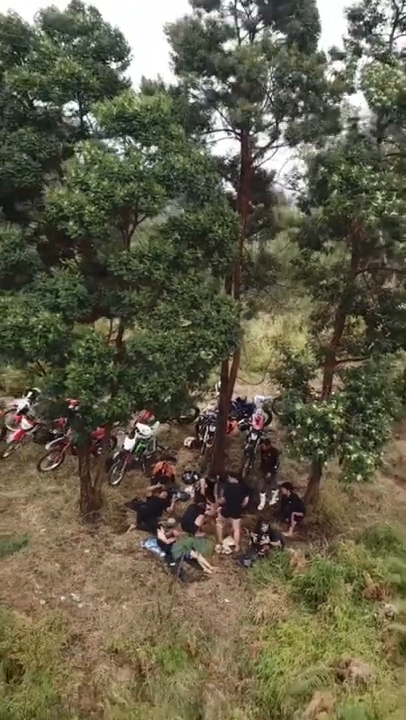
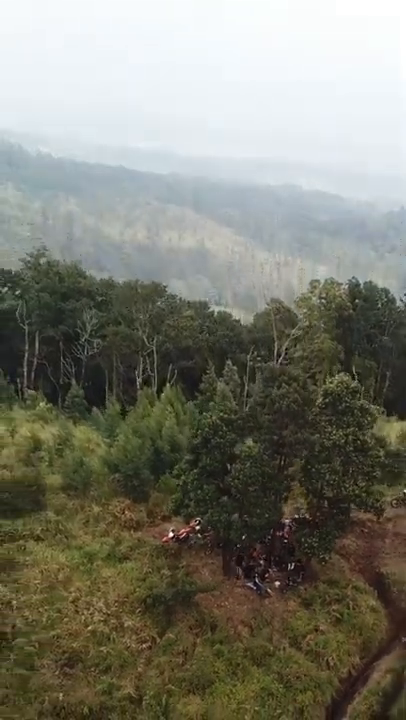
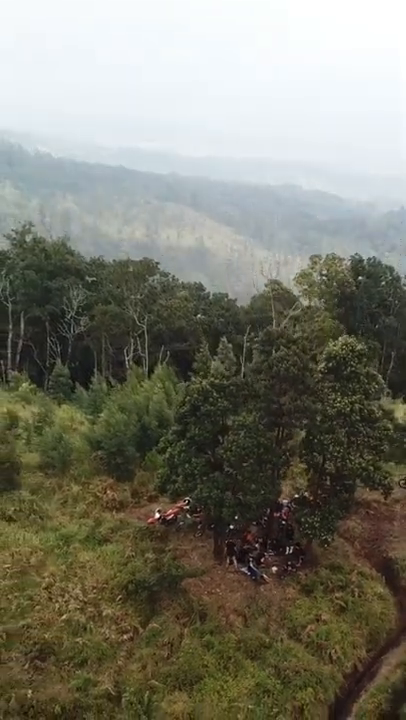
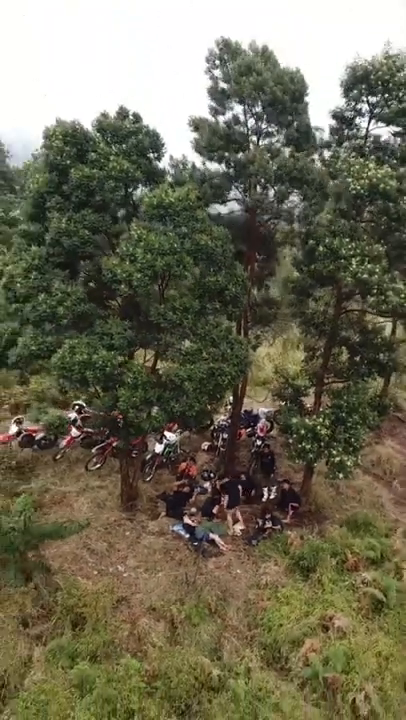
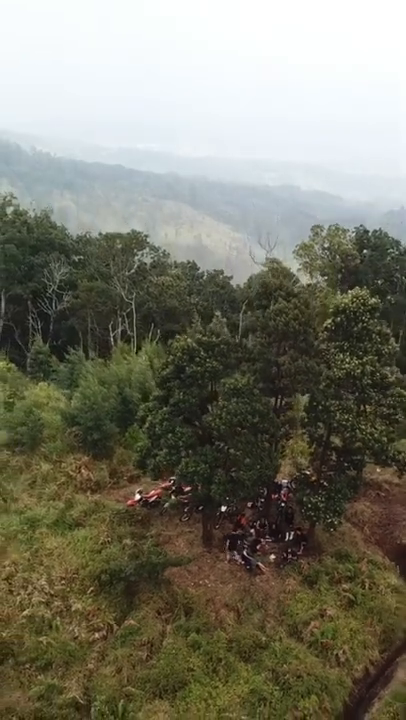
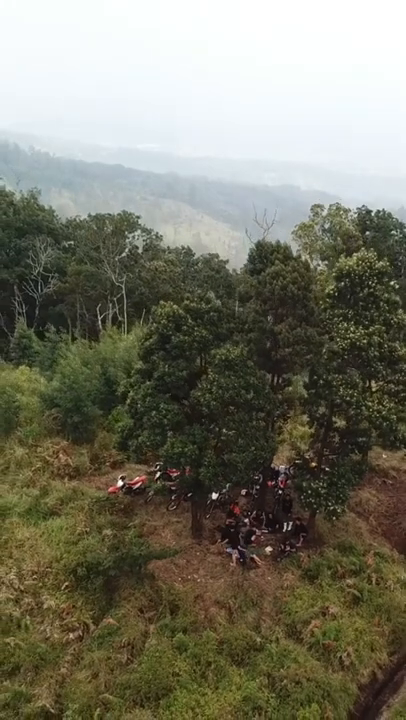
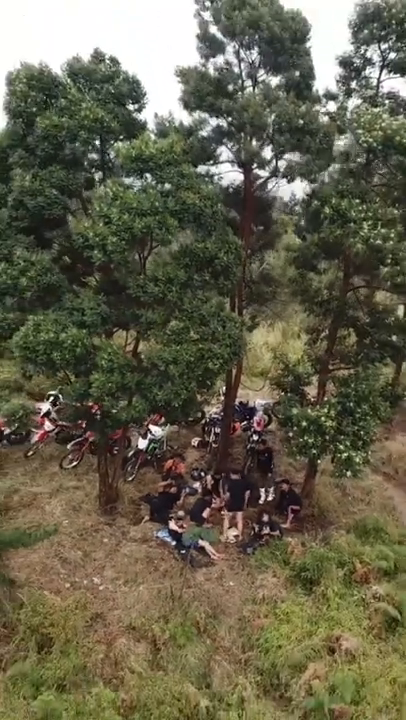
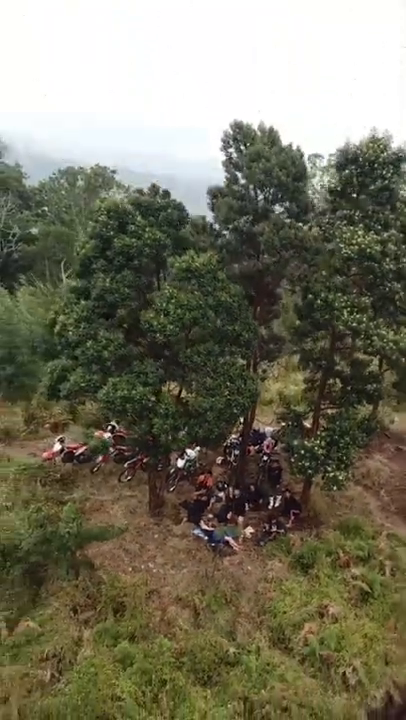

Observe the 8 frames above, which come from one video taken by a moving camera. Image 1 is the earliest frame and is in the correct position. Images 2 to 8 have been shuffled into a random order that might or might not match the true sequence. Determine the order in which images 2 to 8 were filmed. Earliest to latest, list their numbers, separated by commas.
7, 4, 8, 6, 5, 3, 2
